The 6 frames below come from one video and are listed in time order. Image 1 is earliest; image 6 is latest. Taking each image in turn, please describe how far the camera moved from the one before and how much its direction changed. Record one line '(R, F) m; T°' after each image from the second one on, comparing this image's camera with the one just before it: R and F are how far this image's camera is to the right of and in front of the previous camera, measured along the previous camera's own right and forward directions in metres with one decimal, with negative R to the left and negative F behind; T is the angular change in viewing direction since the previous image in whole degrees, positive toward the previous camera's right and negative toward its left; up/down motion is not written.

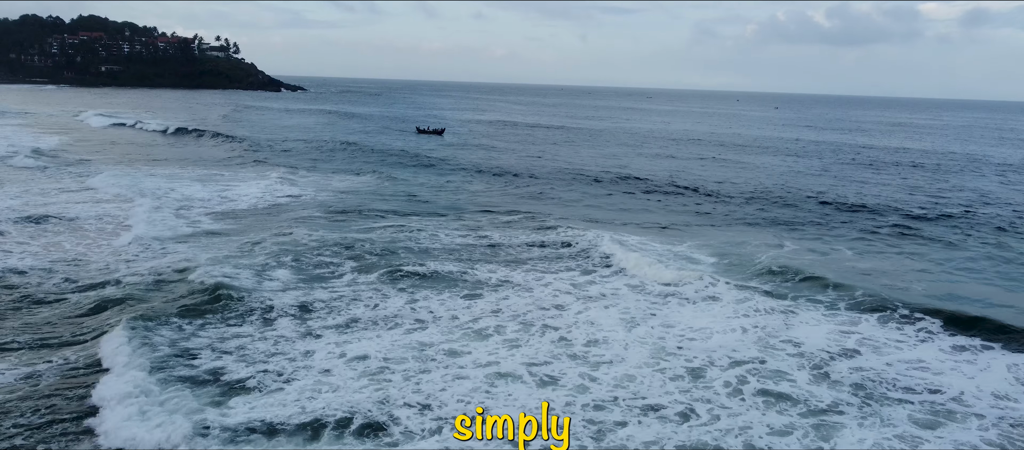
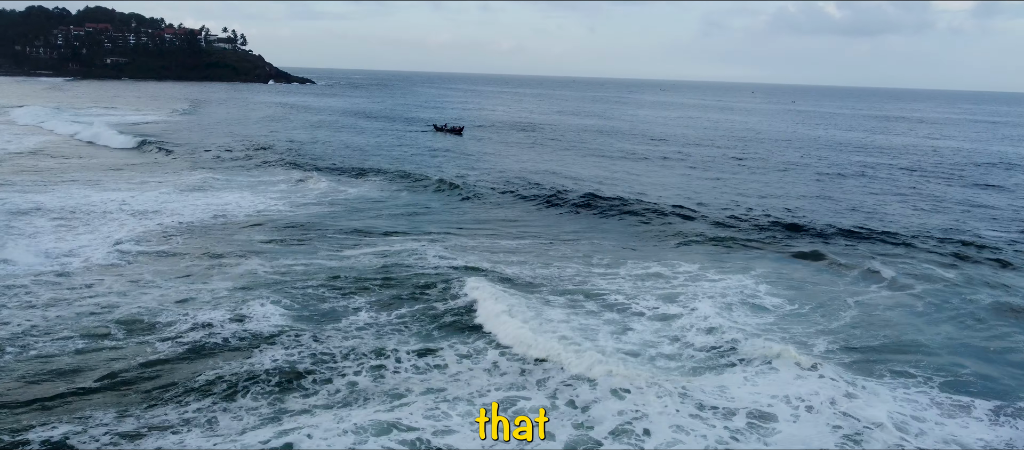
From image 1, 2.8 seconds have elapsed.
(0.0, +2.9) m; -1°
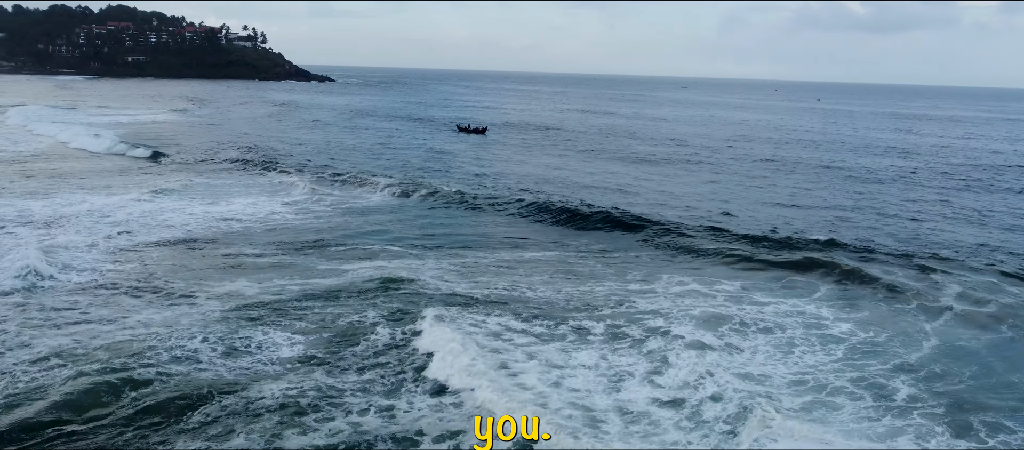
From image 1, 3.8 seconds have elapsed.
(-0.2, +1.5) m; -1°
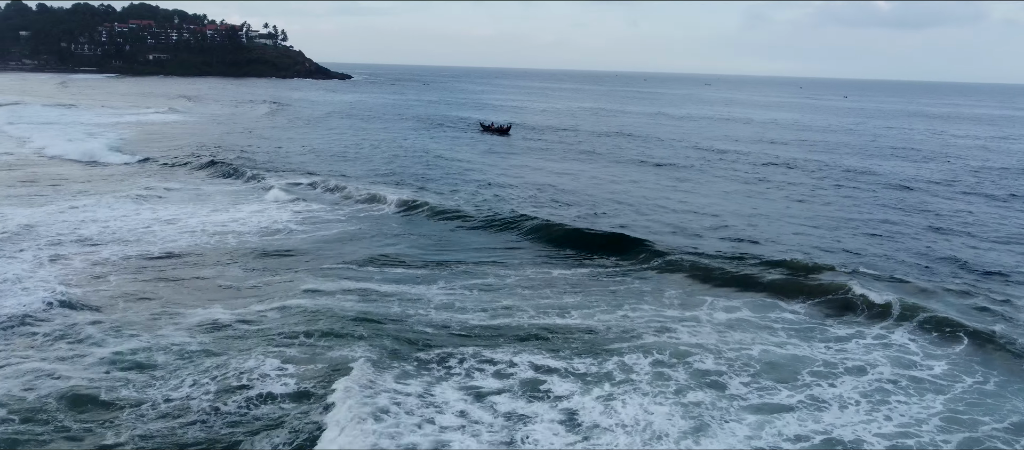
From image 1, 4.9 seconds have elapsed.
(-0.2, +2.3) m; -1°
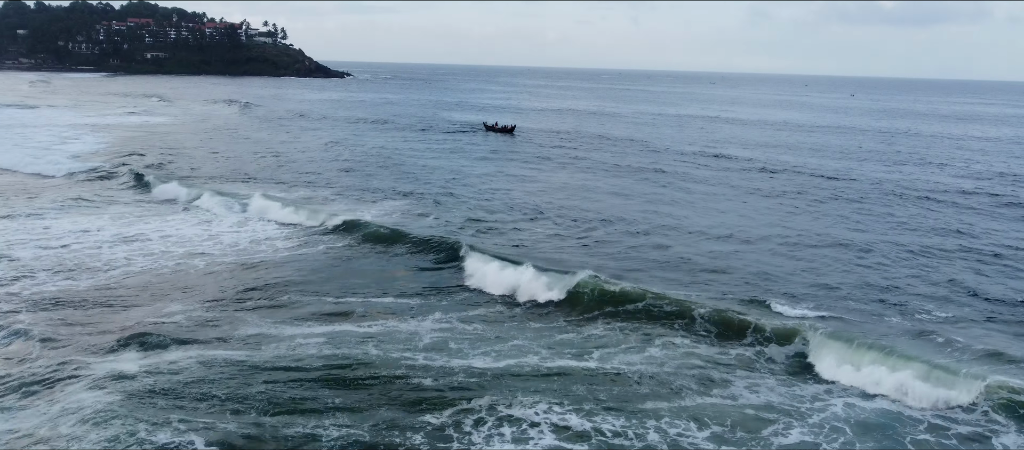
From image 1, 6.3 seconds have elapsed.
(-0.2, +2.8) m; 0°
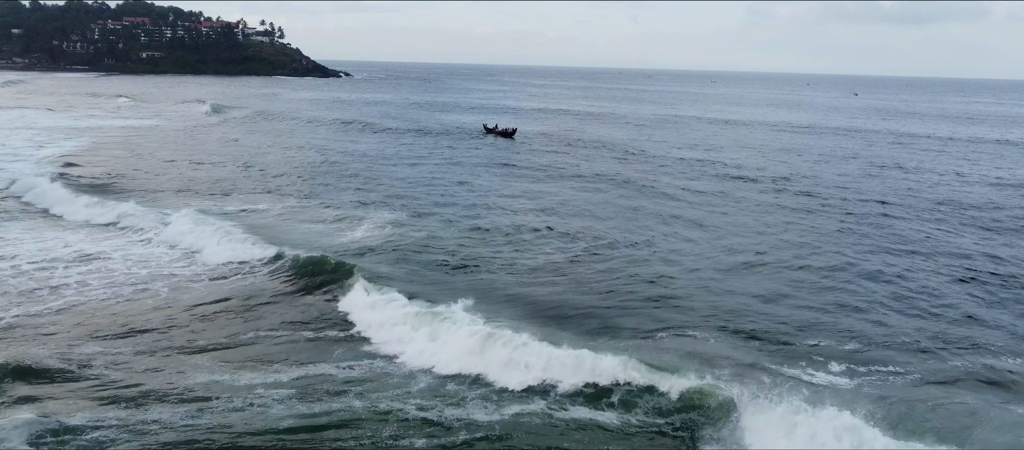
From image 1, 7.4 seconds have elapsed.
(-0.1, +2.4) m; 0°
